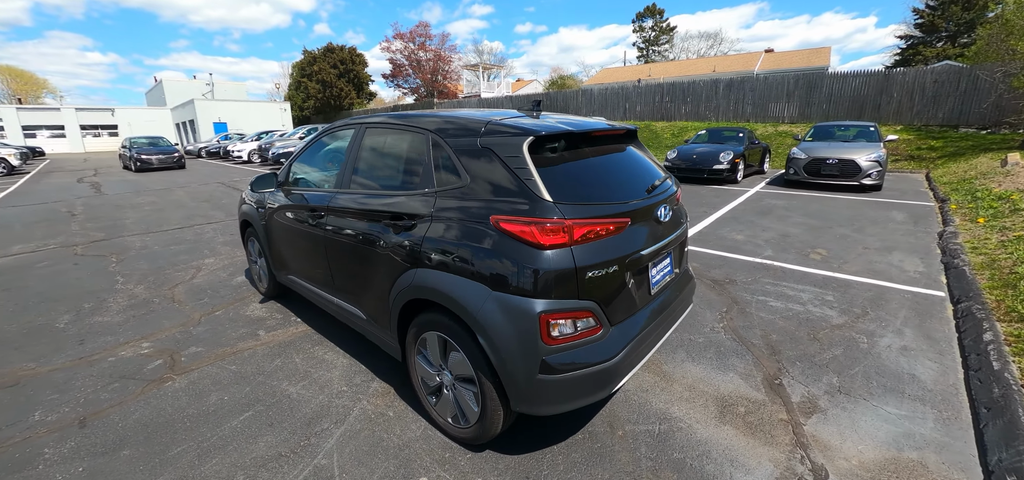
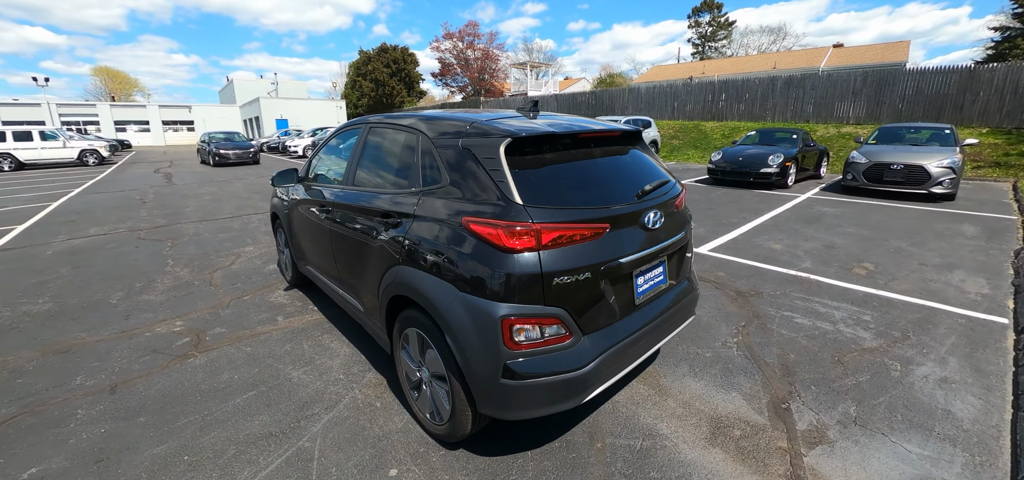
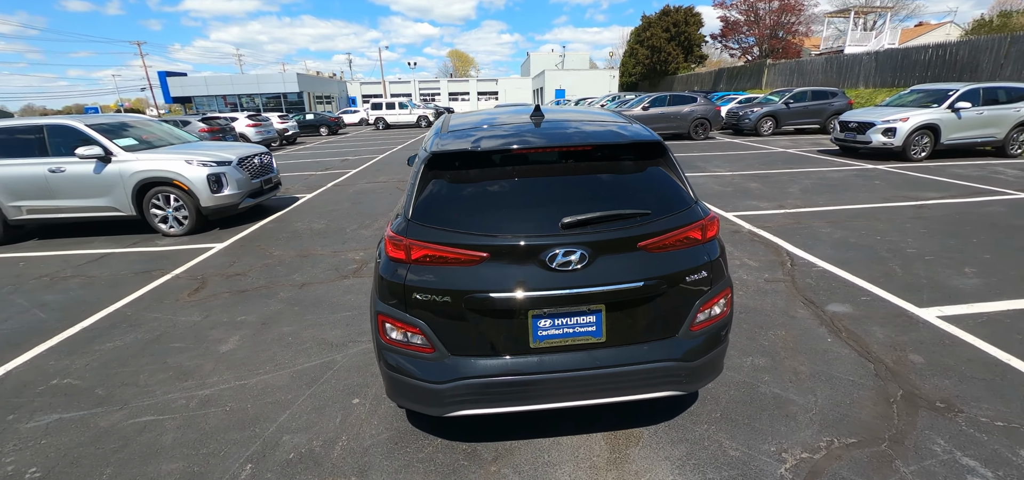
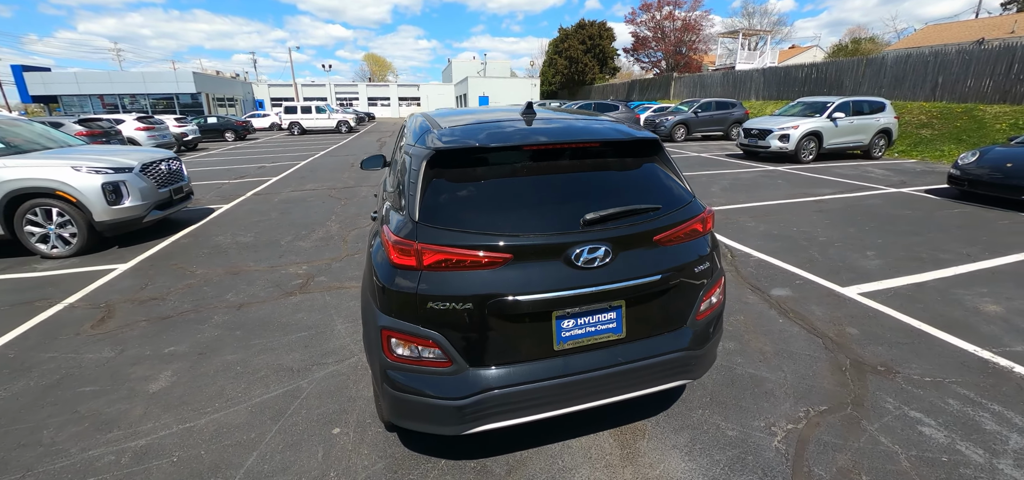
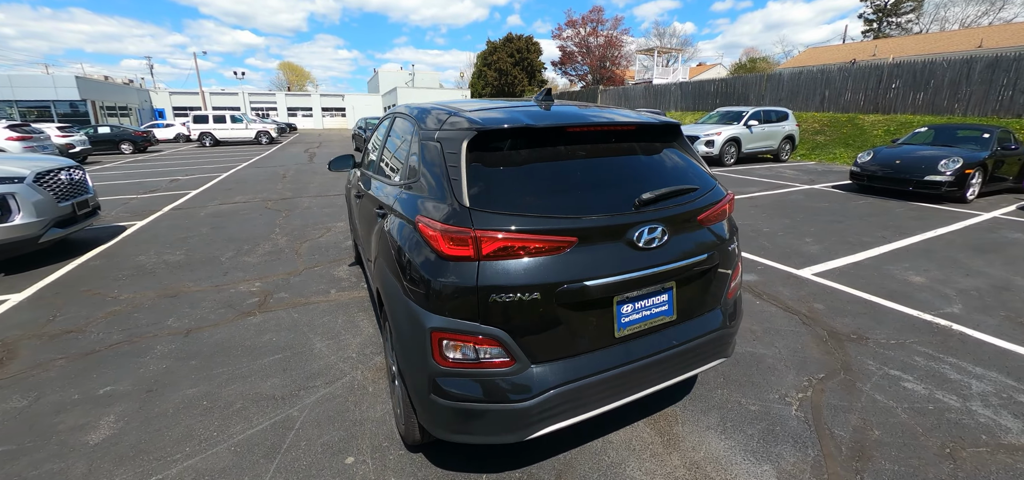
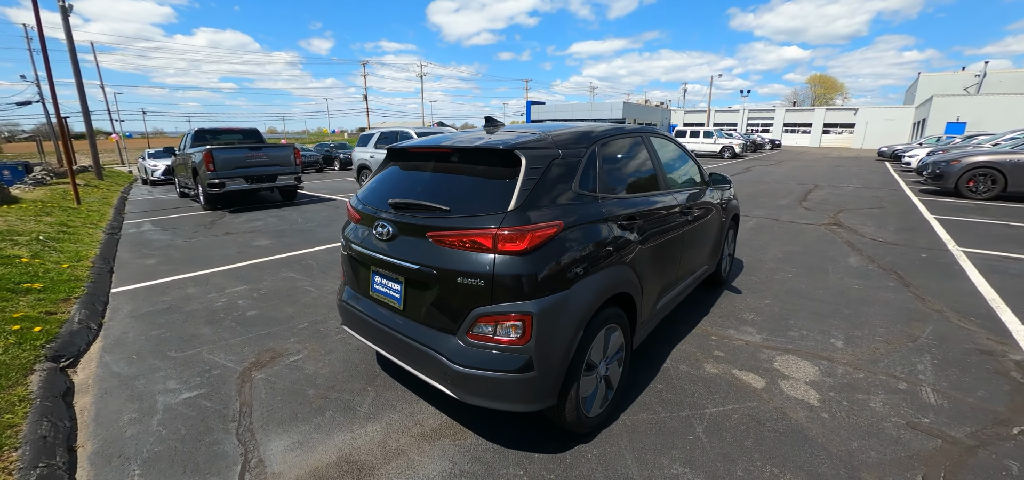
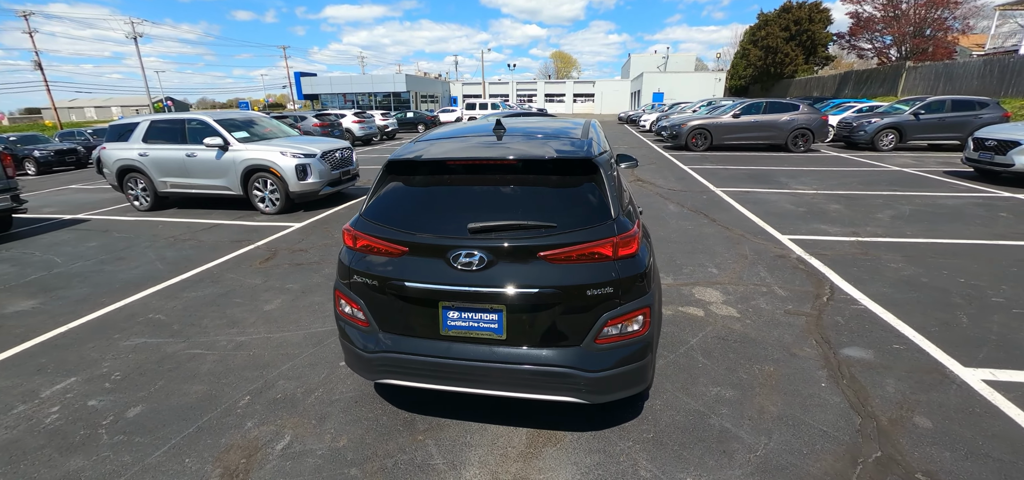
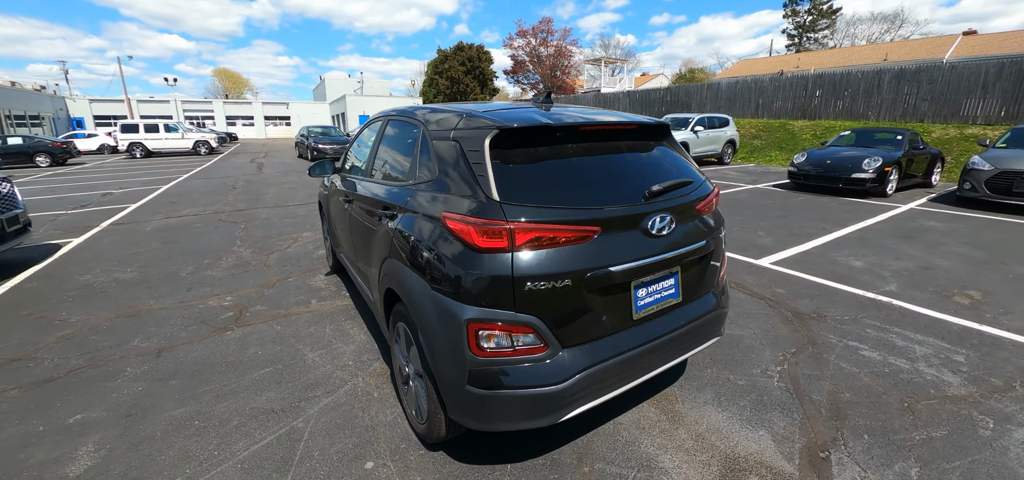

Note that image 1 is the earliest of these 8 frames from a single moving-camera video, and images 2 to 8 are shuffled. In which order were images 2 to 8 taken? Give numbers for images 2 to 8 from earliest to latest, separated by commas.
2, 8, 5, 4, 3, 7, 6
